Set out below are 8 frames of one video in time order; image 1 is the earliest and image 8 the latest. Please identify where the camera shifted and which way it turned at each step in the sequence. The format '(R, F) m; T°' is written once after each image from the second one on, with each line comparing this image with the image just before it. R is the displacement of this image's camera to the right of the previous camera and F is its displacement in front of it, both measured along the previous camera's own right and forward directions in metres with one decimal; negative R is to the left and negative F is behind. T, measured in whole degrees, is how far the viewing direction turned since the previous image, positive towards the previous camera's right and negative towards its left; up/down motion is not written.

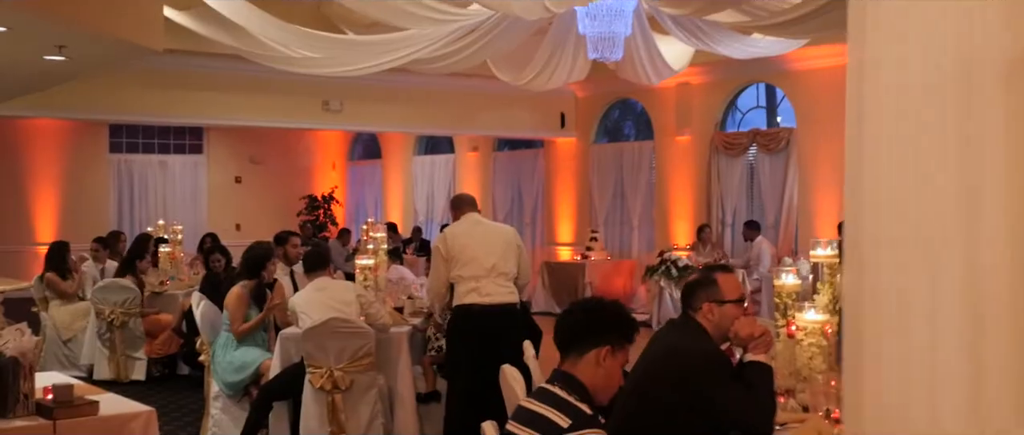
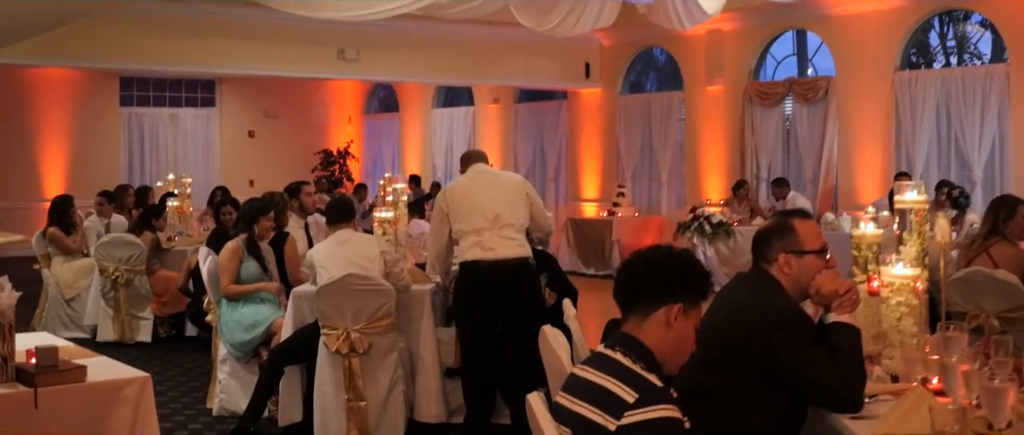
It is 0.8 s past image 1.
(-0.1, +0.5) m; -1°
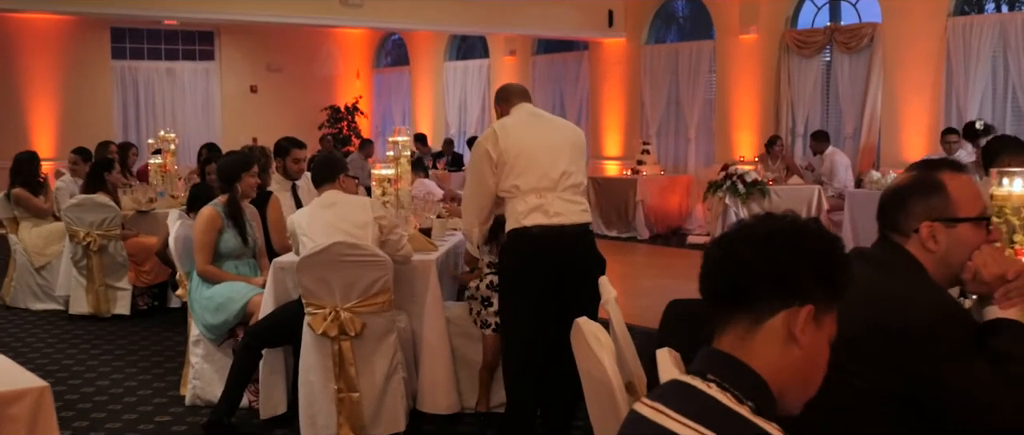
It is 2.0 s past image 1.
(0.0, +0.8) m; -1°
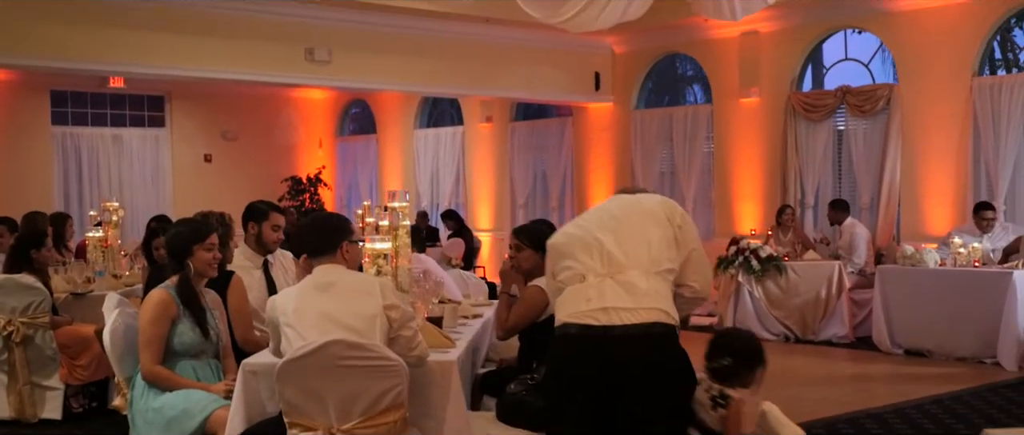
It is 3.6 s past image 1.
(-0.2, +1.0) m; +2°
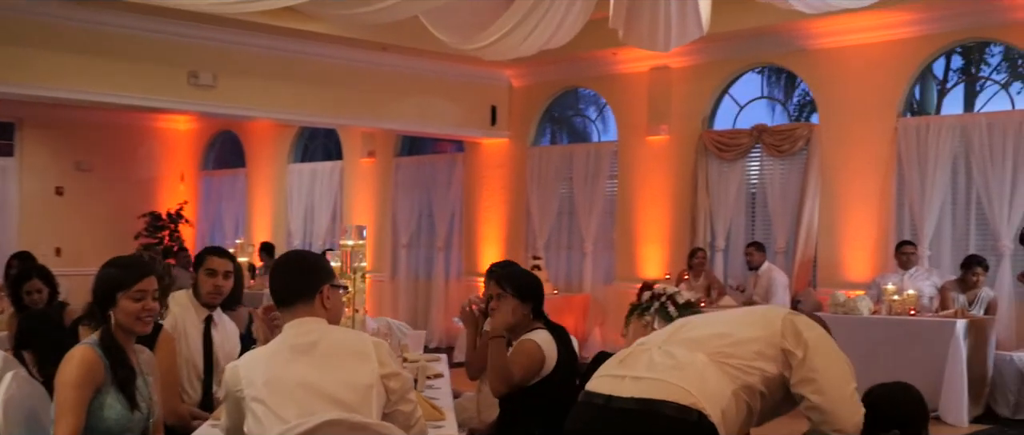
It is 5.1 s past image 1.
(-0.4, +0.7) m; +7°
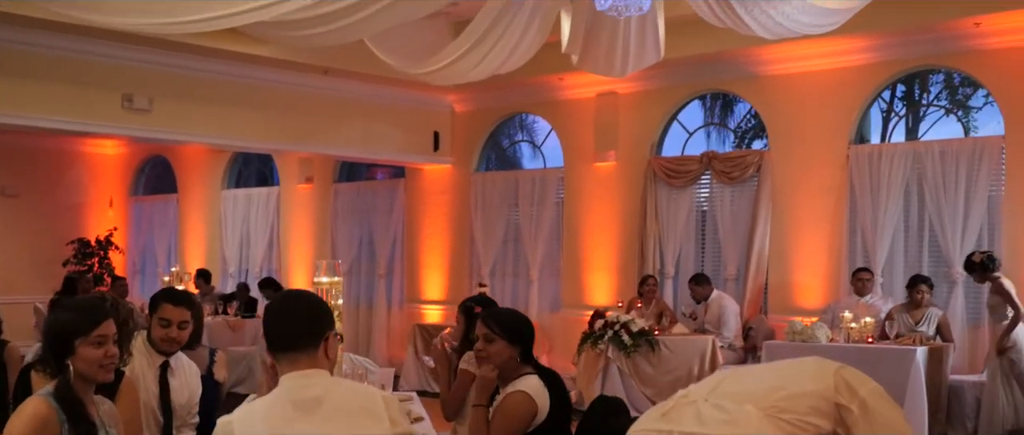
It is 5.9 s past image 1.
(-0.2, +0.2) m; +3°
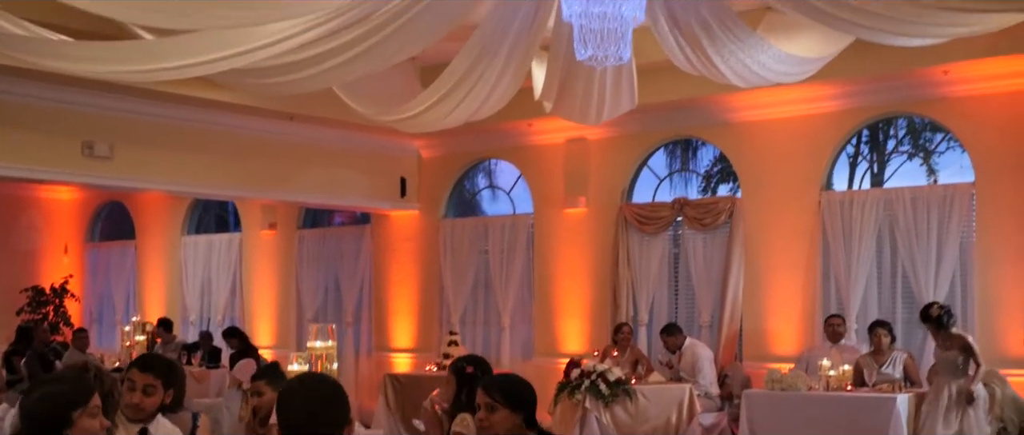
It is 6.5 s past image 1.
(-0.1, +0.1) m; +2°
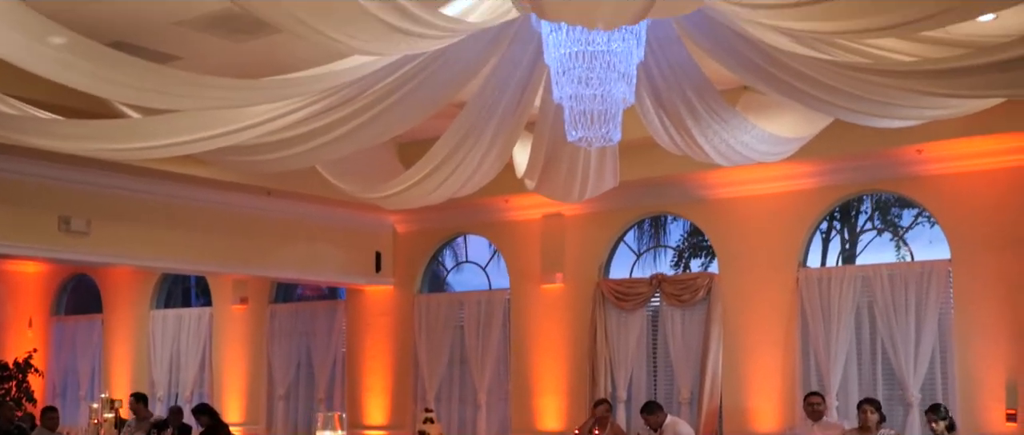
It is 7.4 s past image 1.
(-0.1, 0.0) m; +2°
